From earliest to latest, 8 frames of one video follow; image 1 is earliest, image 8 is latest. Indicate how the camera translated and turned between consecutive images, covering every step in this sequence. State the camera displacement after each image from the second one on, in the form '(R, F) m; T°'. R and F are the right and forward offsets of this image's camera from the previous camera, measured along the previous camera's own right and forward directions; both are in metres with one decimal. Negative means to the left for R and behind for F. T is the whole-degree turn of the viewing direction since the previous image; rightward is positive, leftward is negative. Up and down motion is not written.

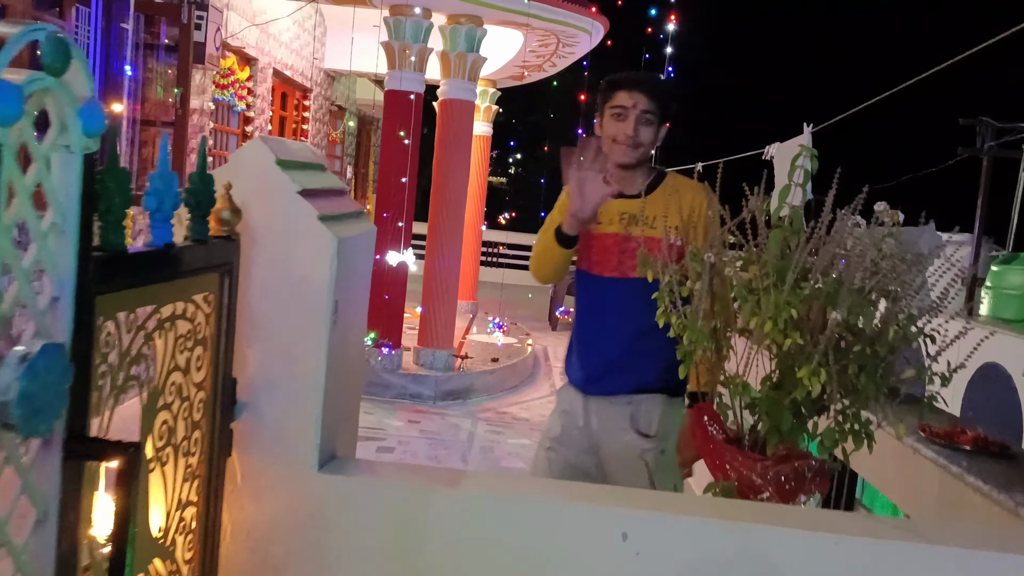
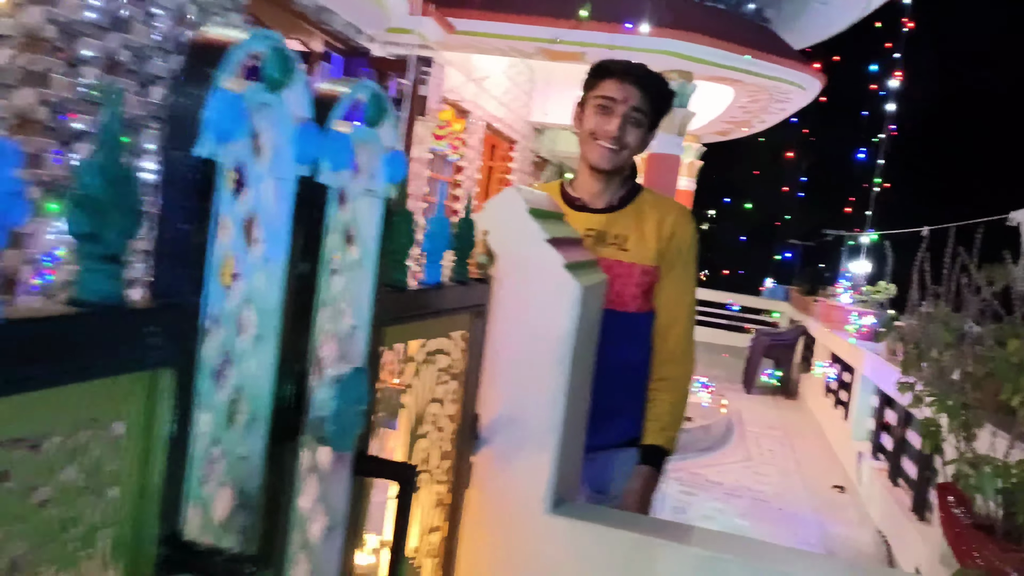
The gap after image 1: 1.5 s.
(-0.1, 0.0) m; -12°
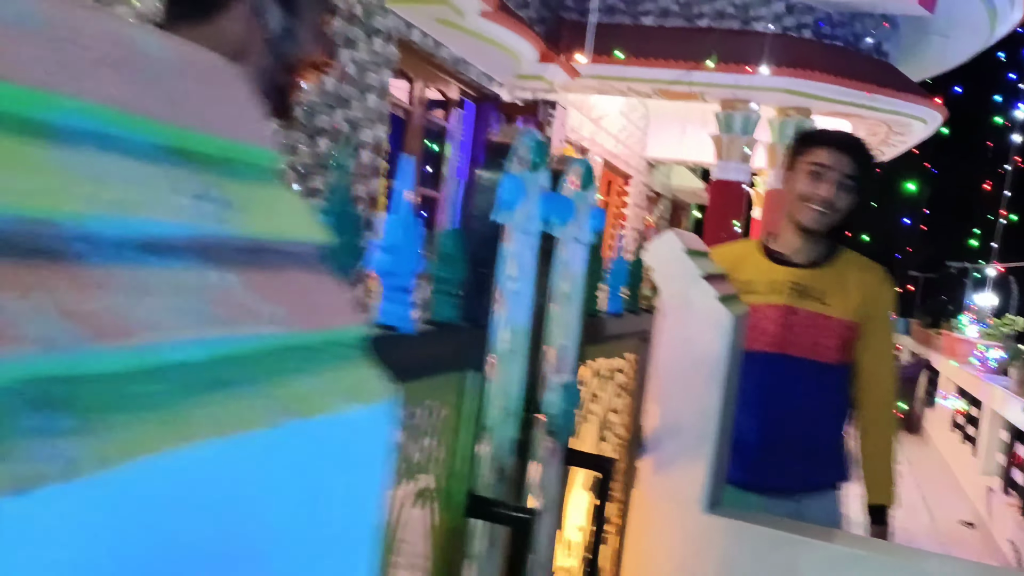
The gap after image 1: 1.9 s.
(-0.1, -0.2) m; -7°
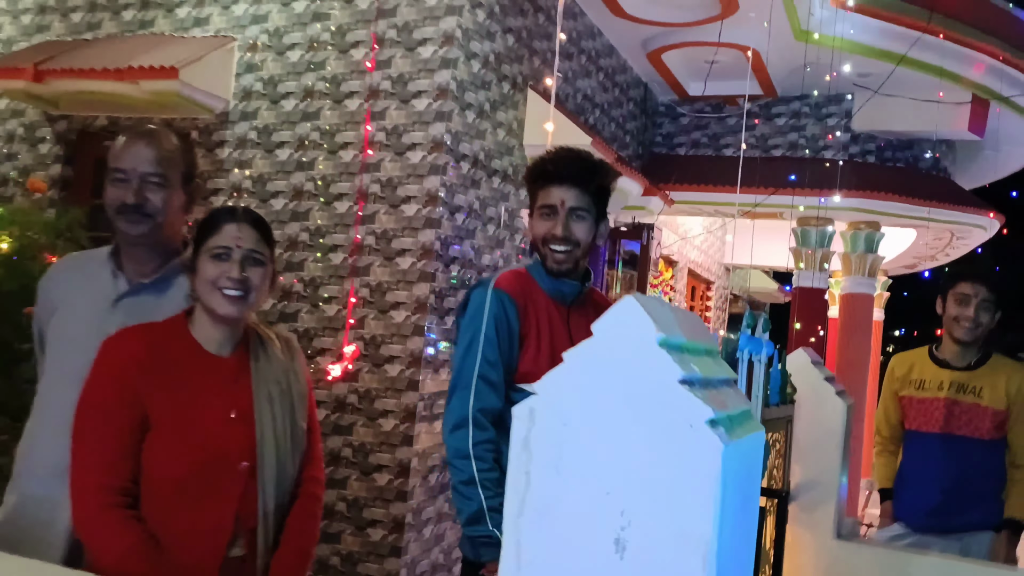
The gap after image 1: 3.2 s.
(-0.3, -0.7) m; -4°
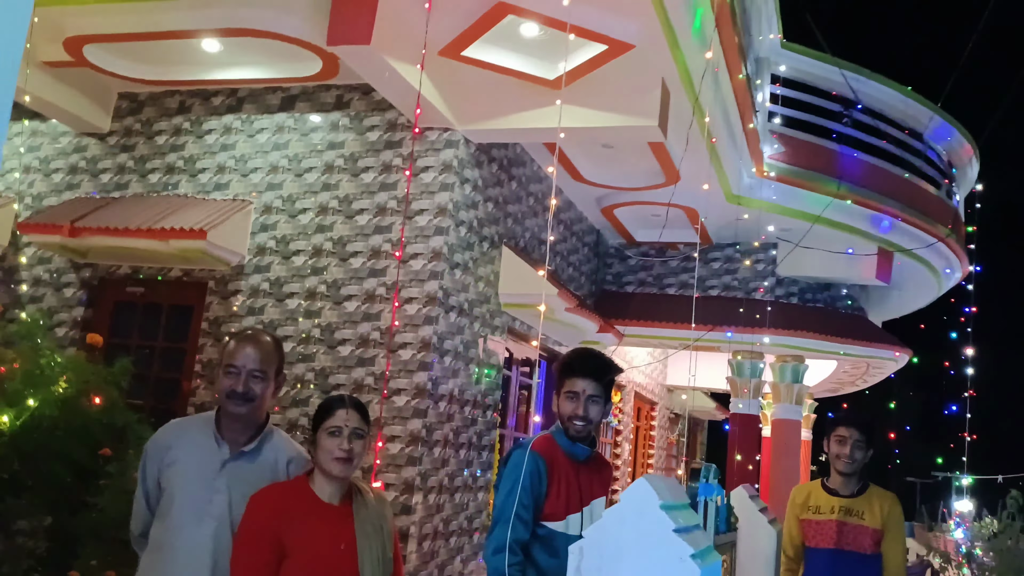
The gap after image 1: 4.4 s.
(-0.2, -0.6) m; +4°
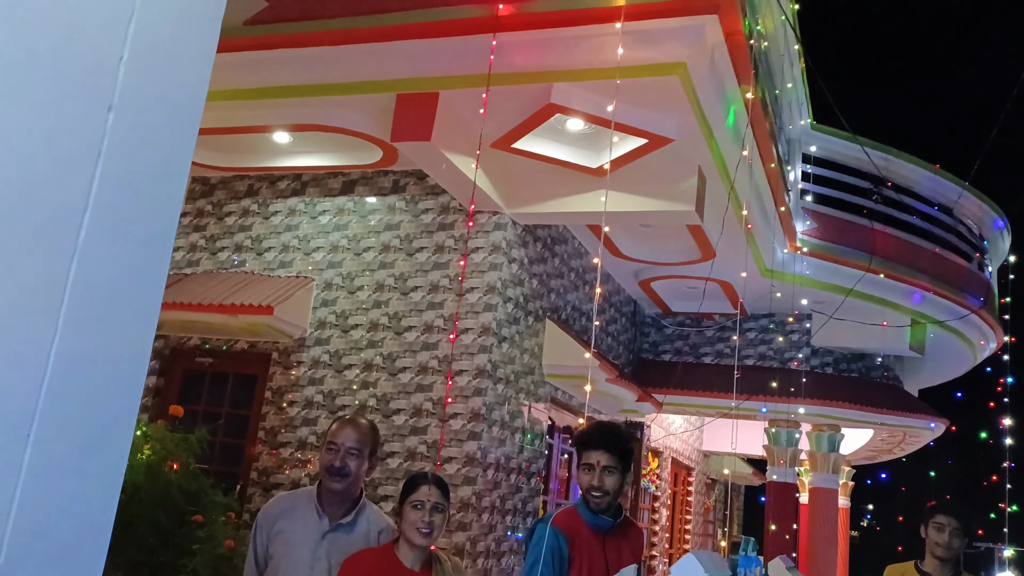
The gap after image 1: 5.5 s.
(-0.1, -0.2) m; -2°
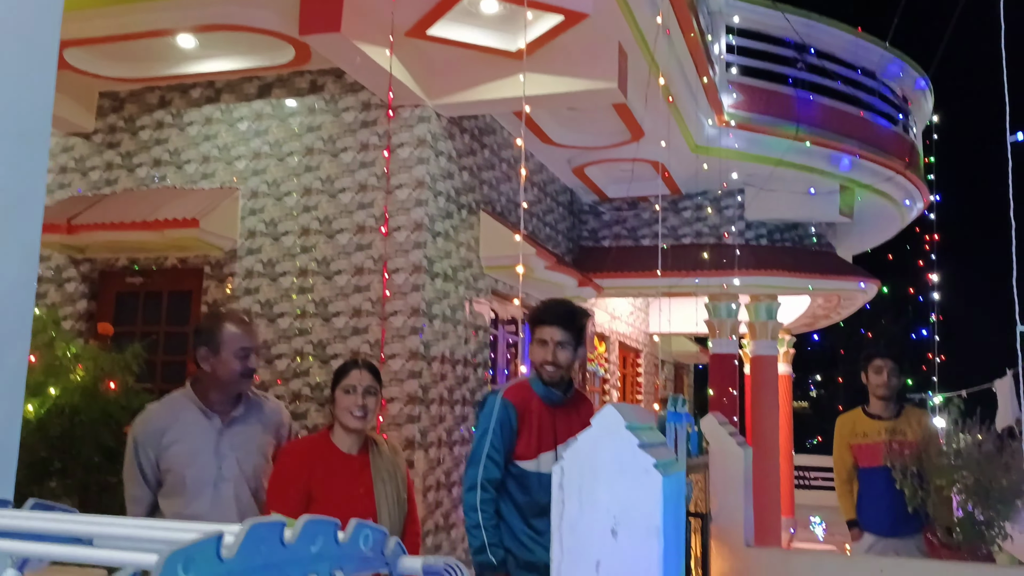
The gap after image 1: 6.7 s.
(+0.1, 0.0) m; +3°
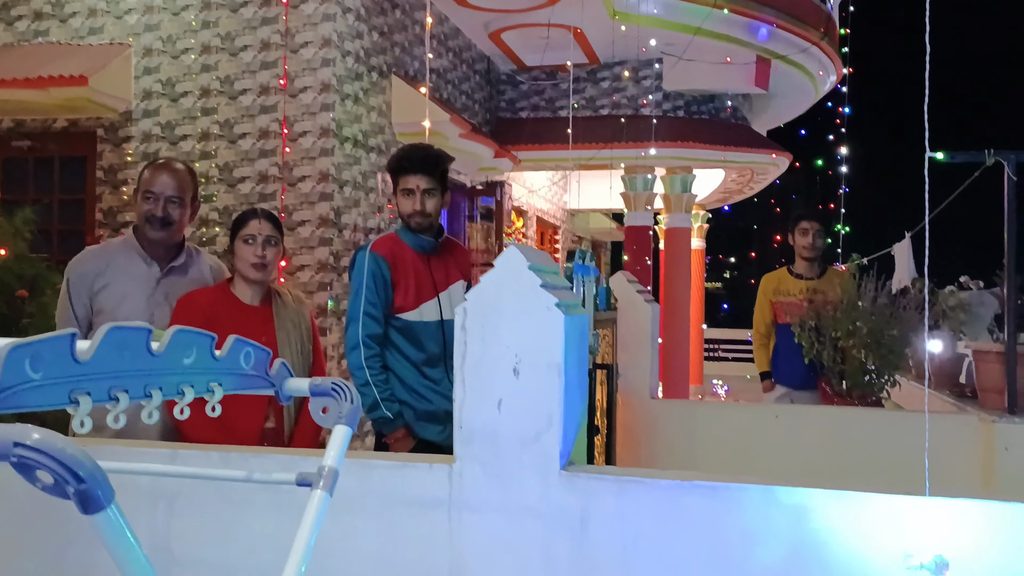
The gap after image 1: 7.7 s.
(0.0, 0.0) m; +5°
